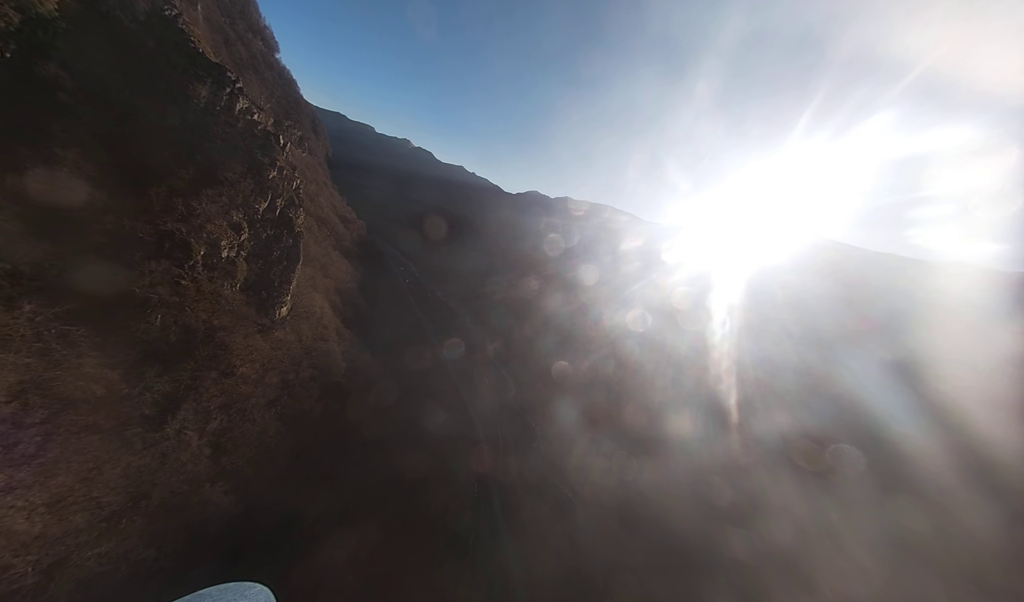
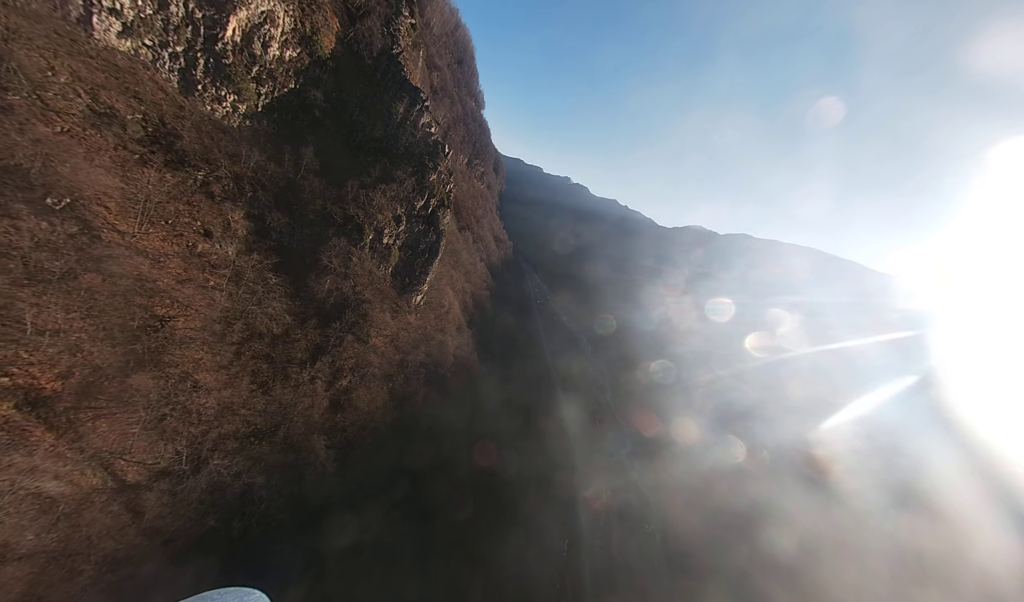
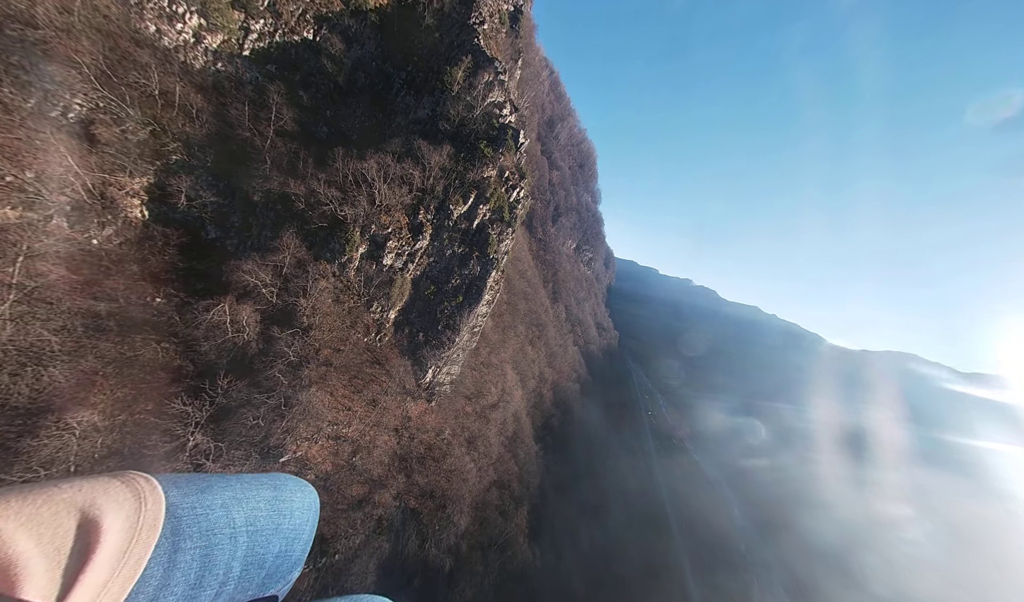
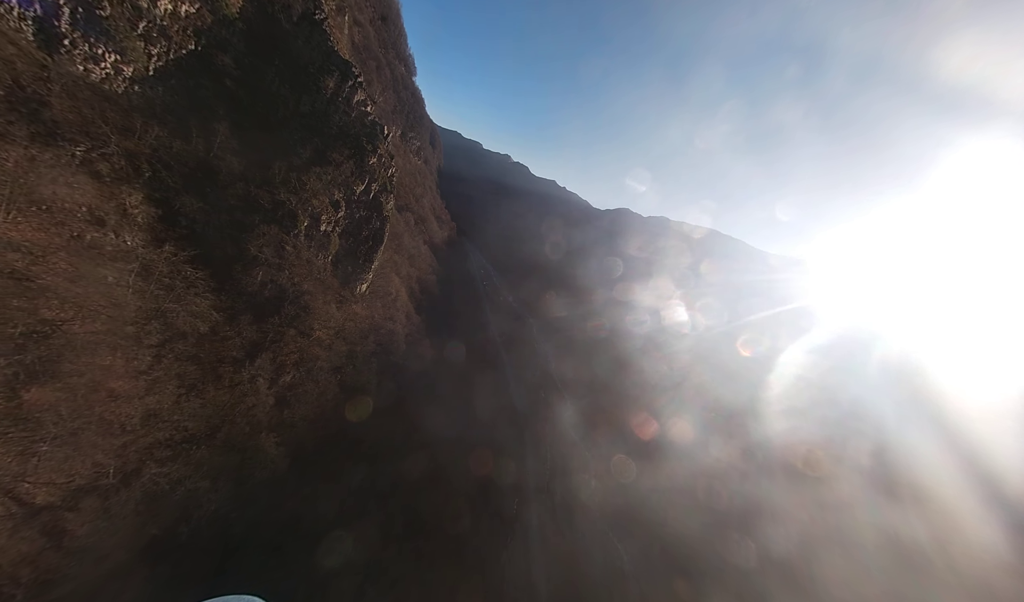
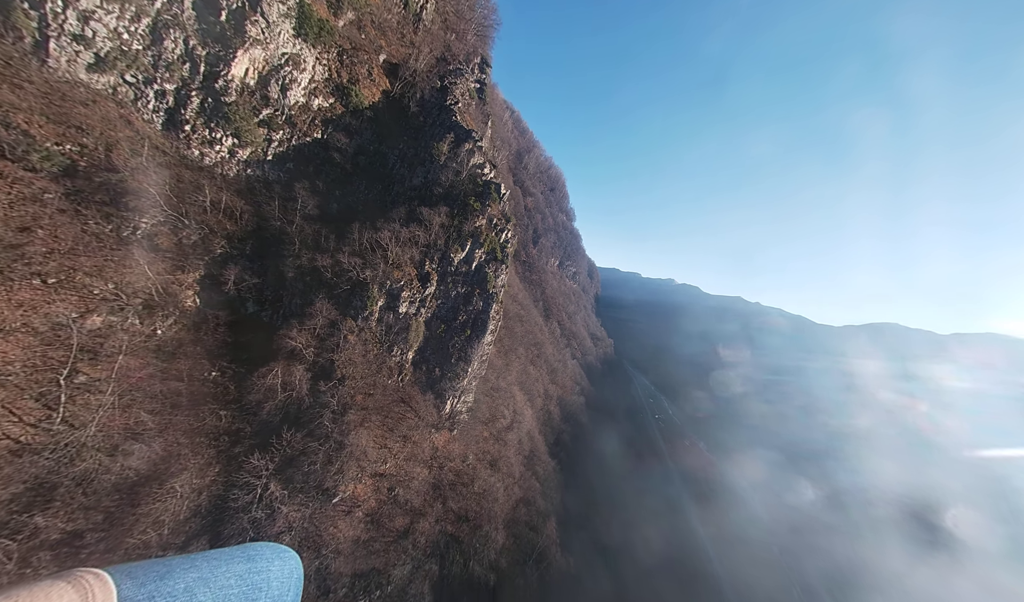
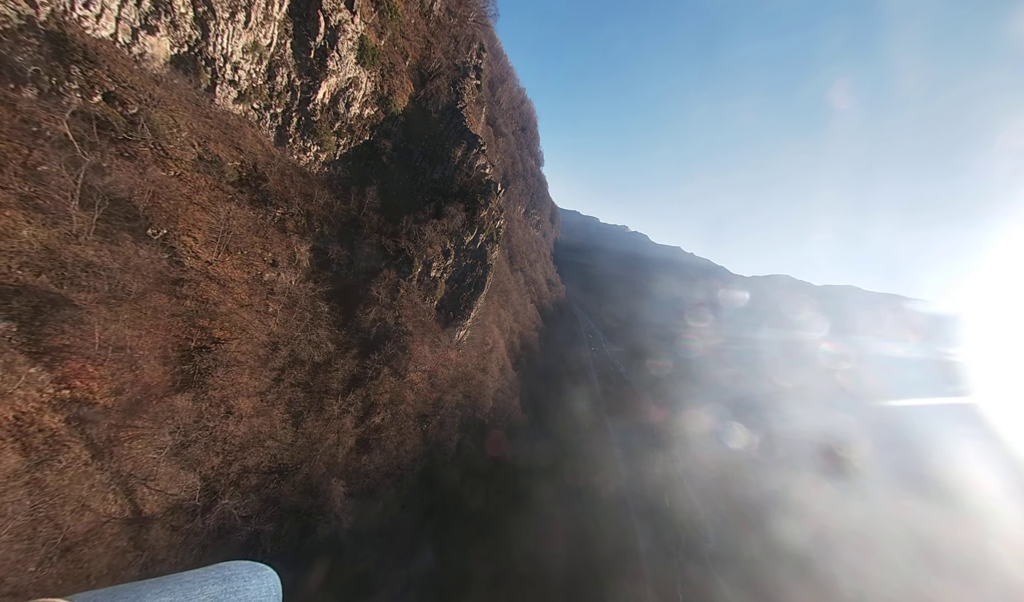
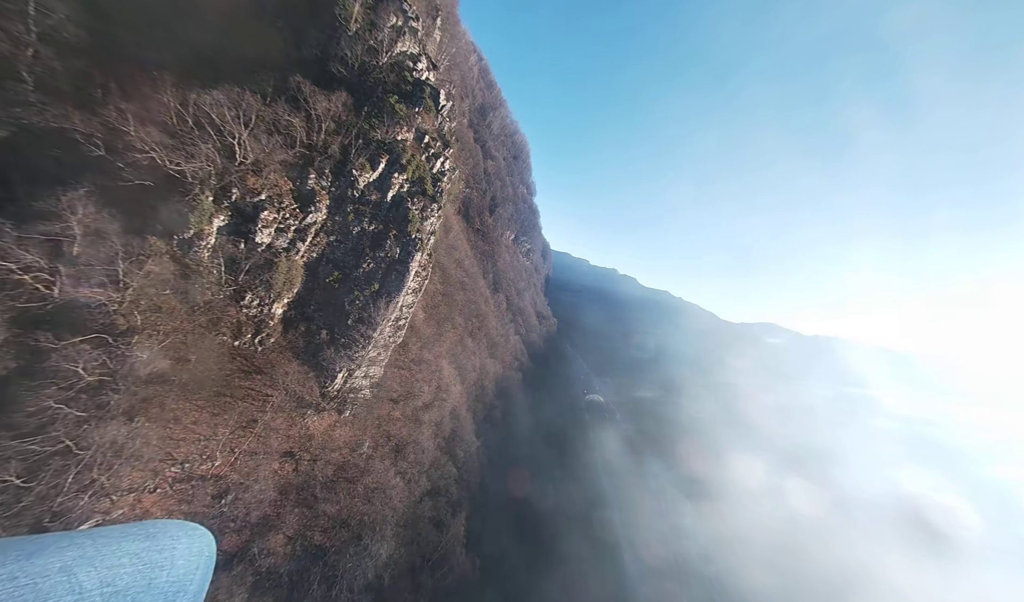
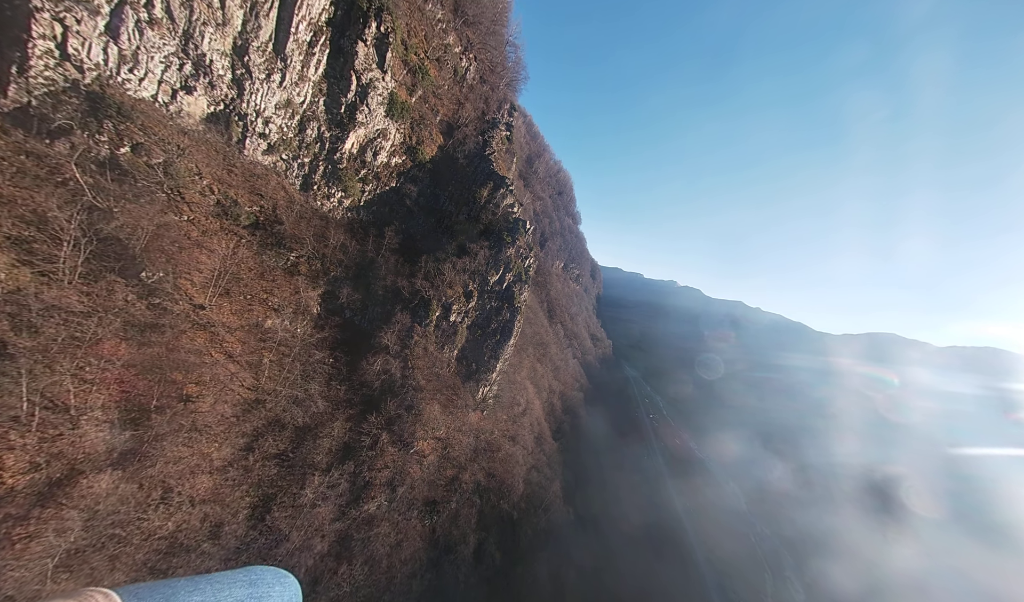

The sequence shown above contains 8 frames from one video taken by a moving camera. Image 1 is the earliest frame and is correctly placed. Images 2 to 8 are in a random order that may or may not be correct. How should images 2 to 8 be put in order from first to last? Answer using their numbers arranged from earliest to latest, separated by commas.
4, 2, 6, 8, 5, 3, 7
